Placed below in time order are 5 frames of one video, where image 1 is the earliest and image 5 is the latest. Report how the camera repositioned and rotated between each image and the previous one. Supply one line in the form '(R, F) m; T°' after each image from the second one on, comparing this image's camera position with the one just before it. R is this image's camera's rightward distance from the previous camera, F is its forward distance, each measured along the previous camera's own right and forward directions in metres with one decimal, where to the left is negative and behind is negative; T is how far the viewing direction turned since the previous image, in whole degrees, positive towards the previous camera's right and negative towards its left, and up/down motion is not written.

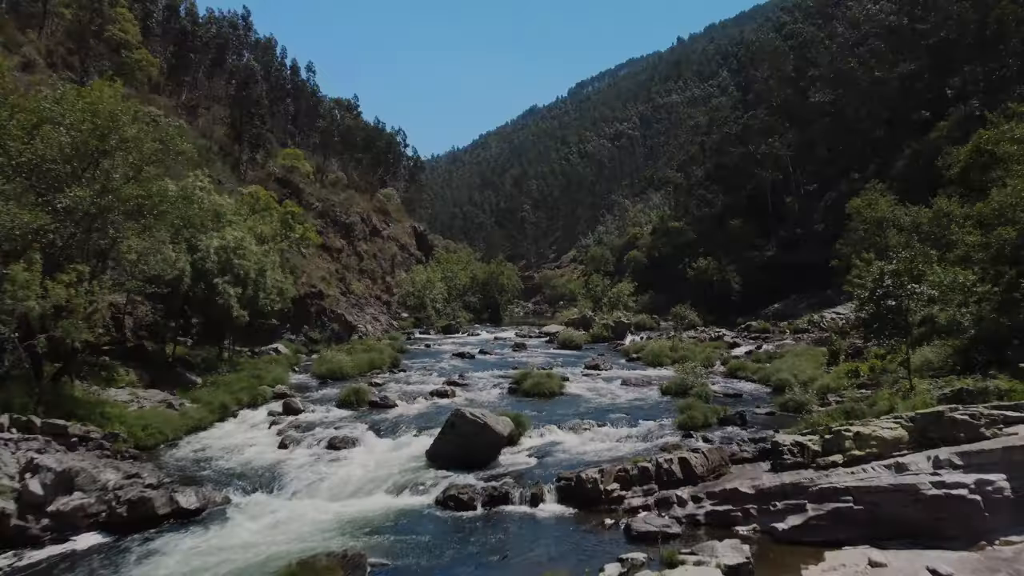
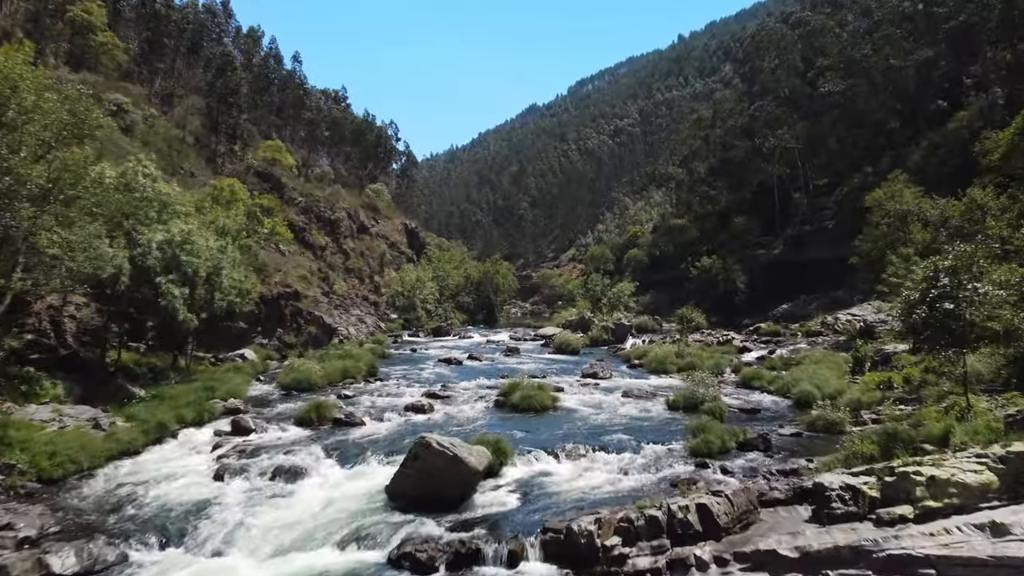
(+0.6, +3.6) m; 0°
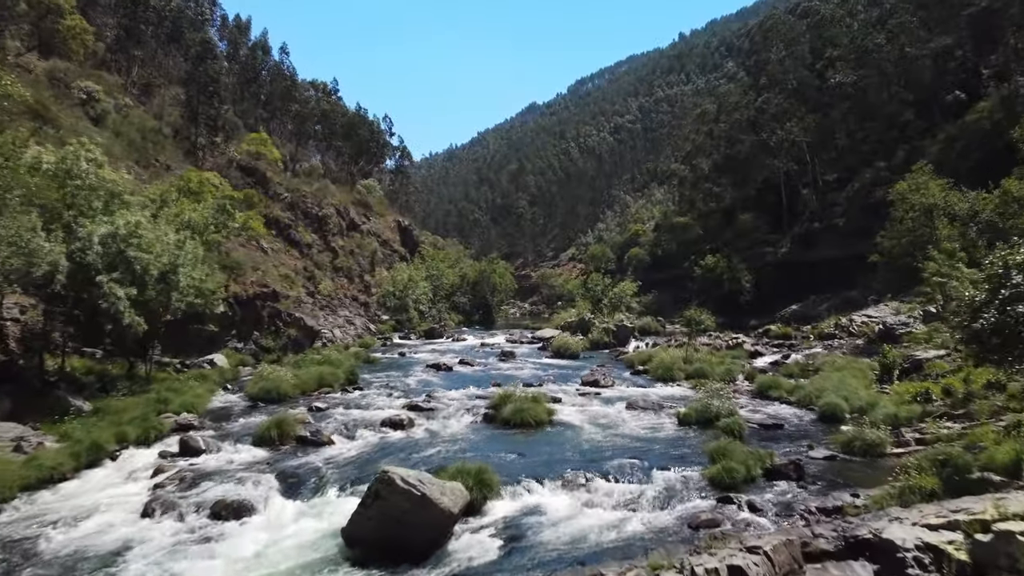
(+0.3, +3.0) m; 0°
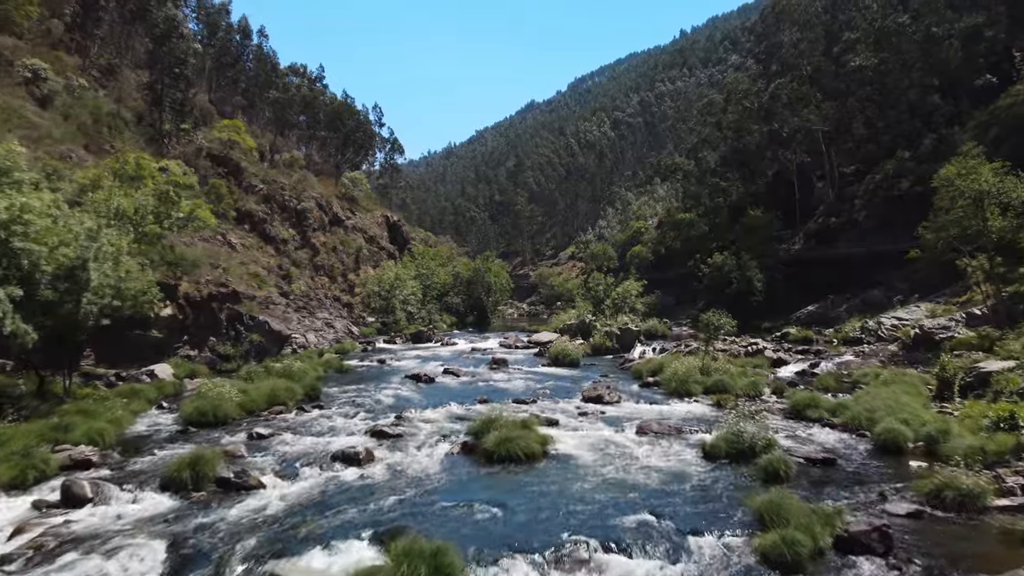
(+0.5, +4.7) m; 0°
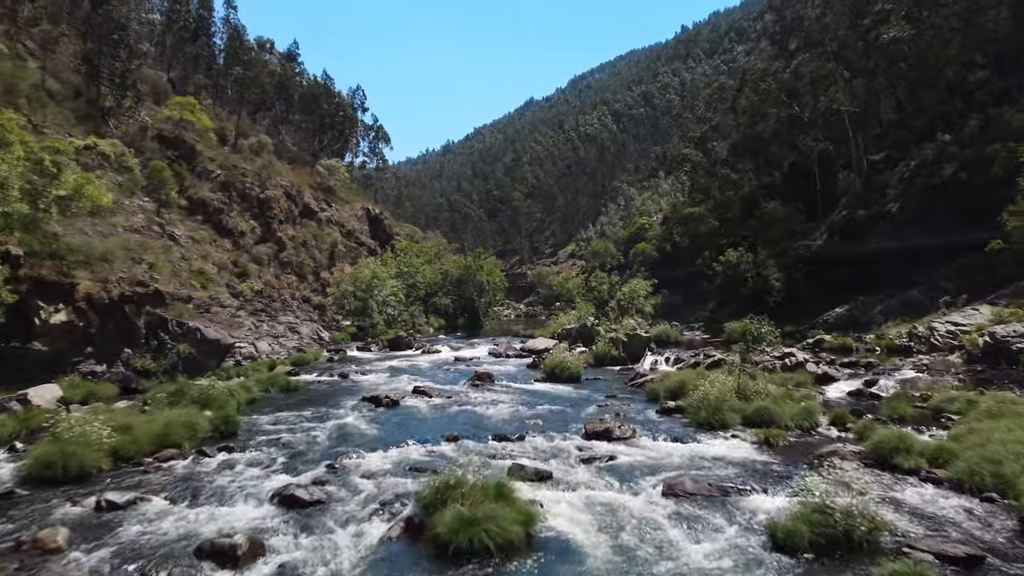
(+0.6, +6.7) m; 0°
